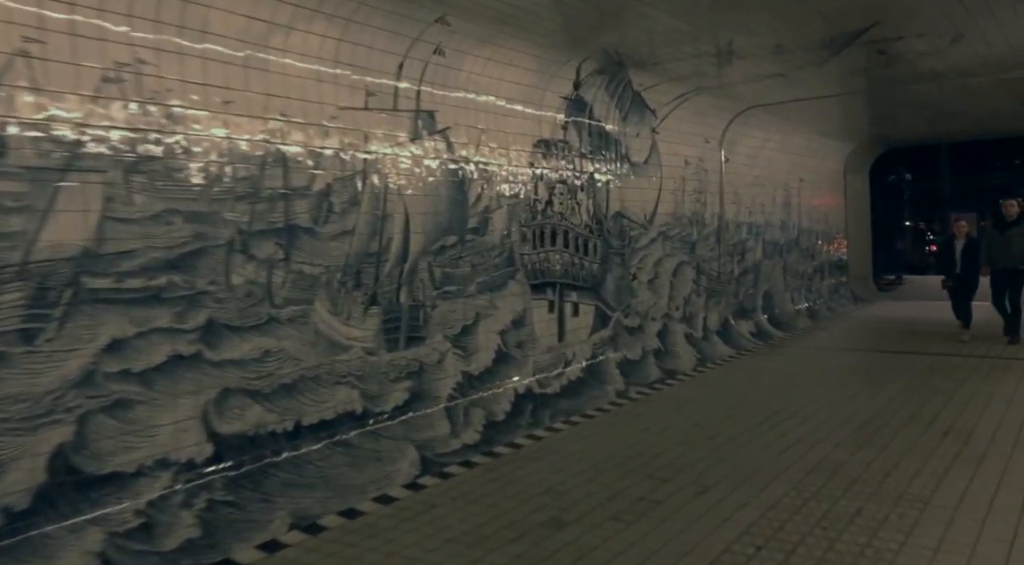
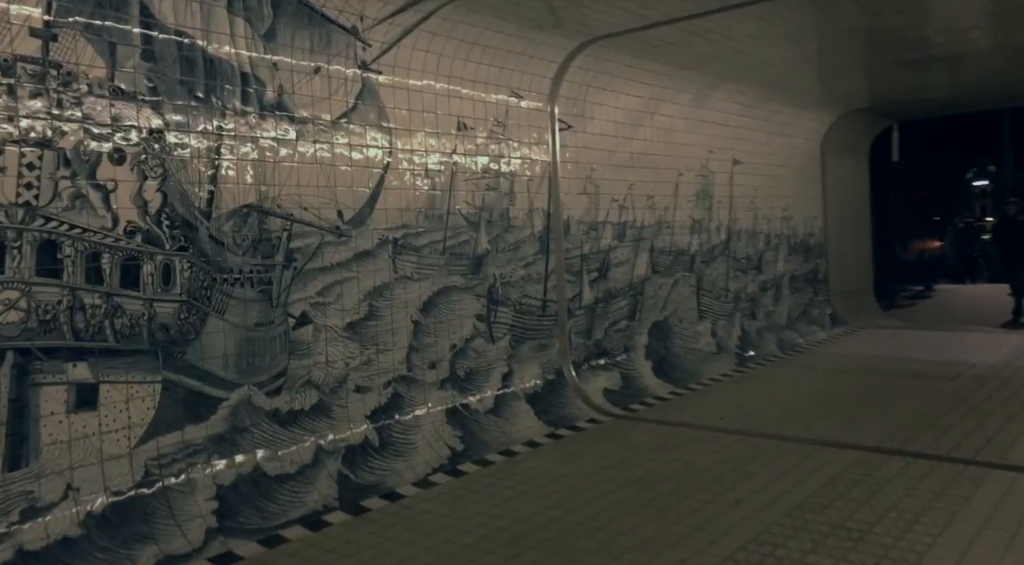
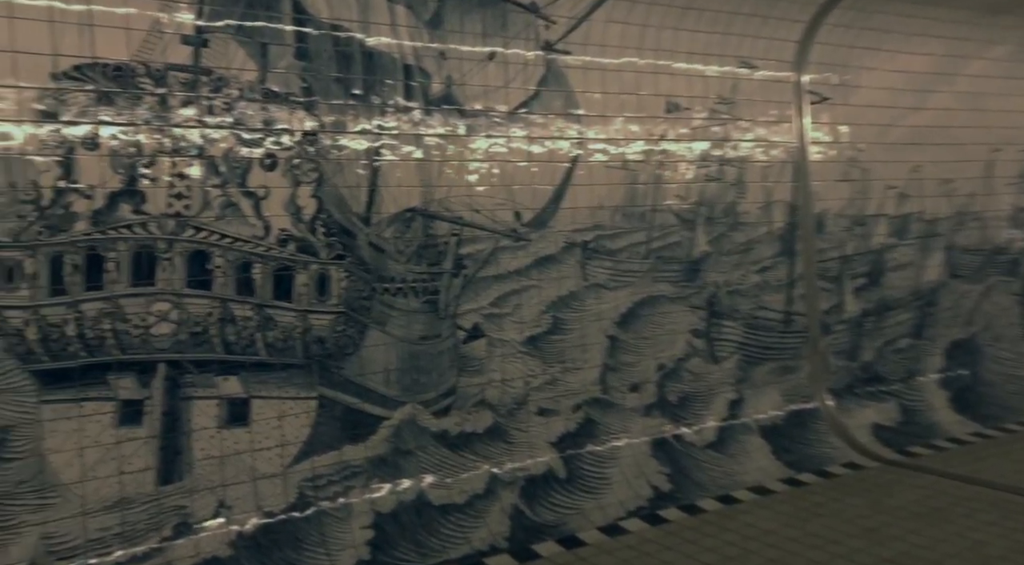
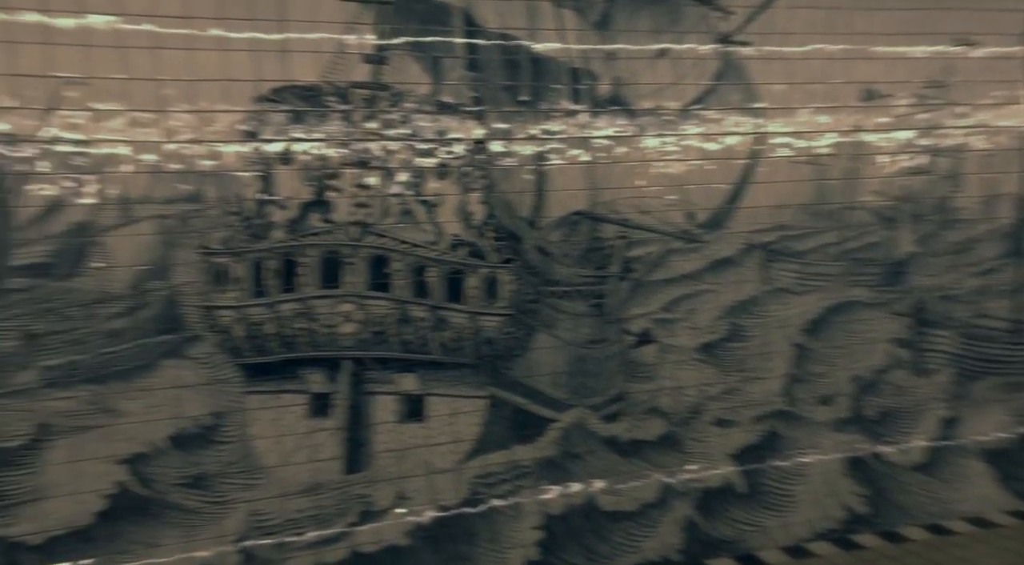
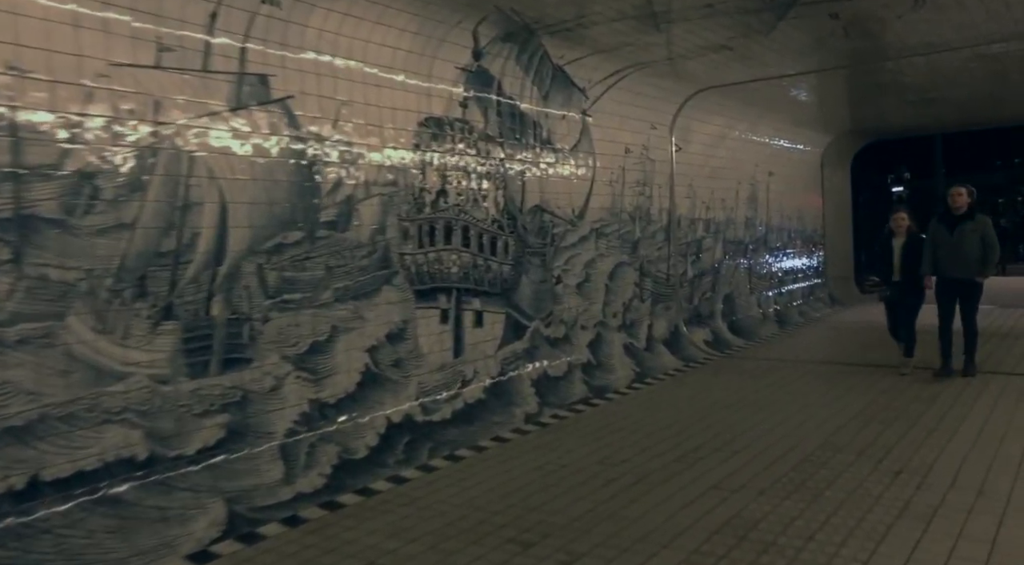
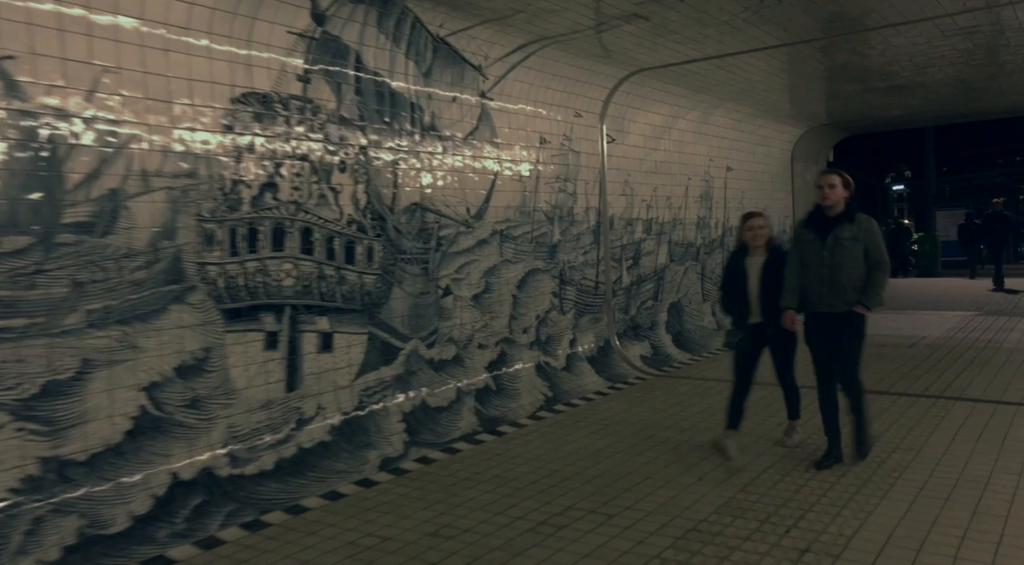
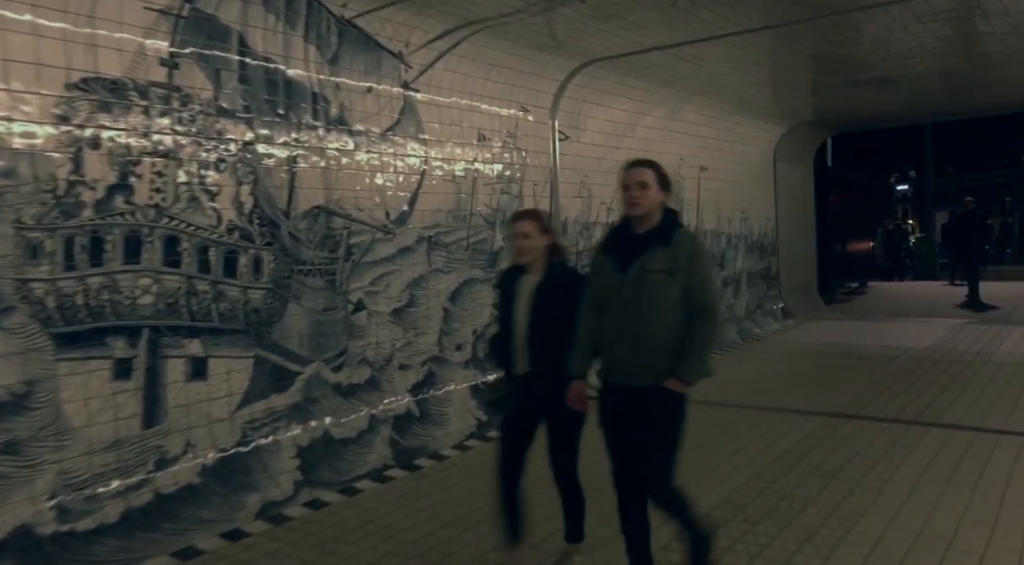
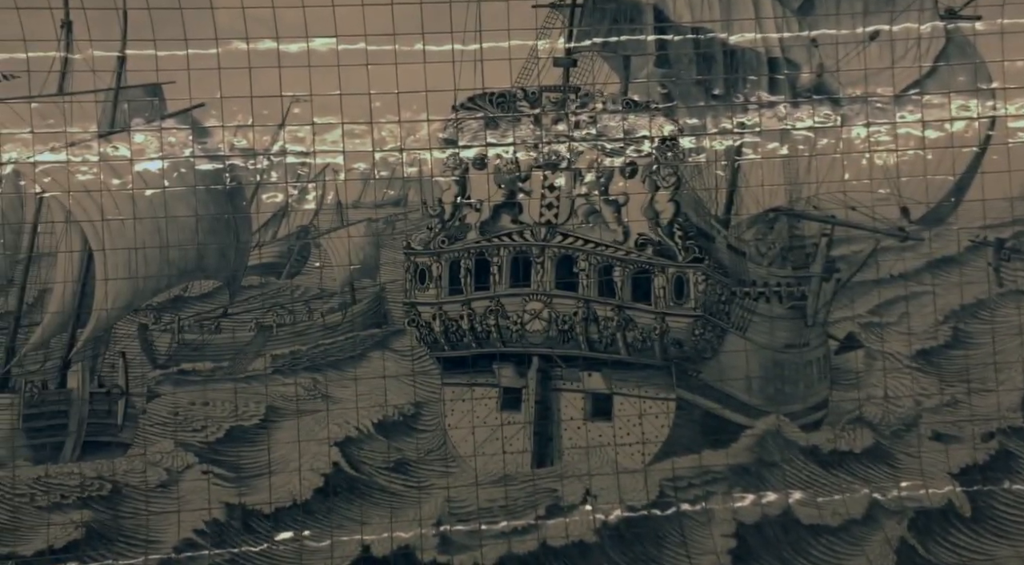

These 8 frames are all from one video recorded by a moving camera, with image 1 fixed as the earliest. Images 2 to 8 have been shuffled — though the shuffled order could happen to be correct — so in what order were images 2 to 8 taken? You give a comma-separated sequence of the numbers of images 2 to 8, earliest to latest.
5, 6, 7, 2, 3, 4, 8
